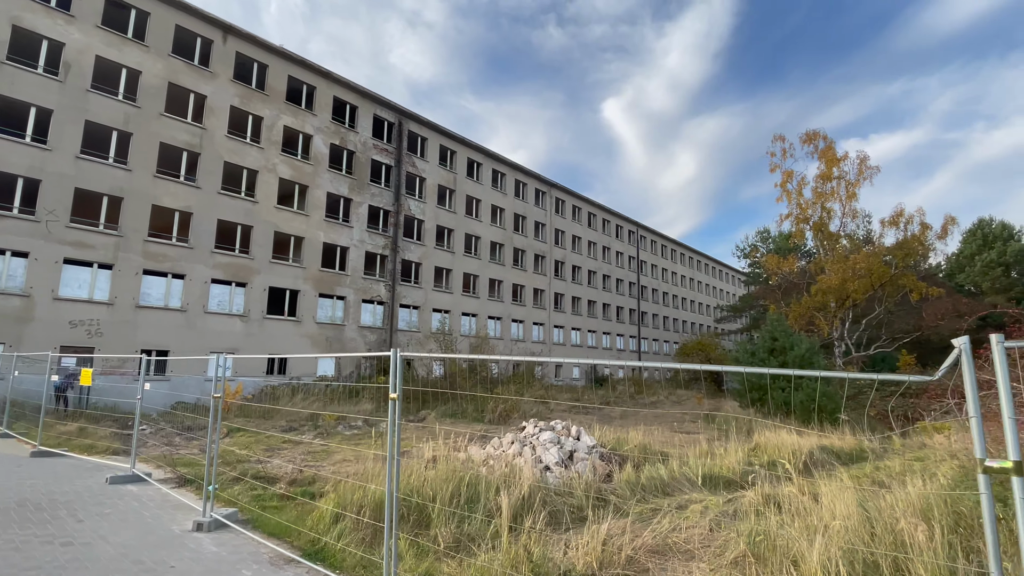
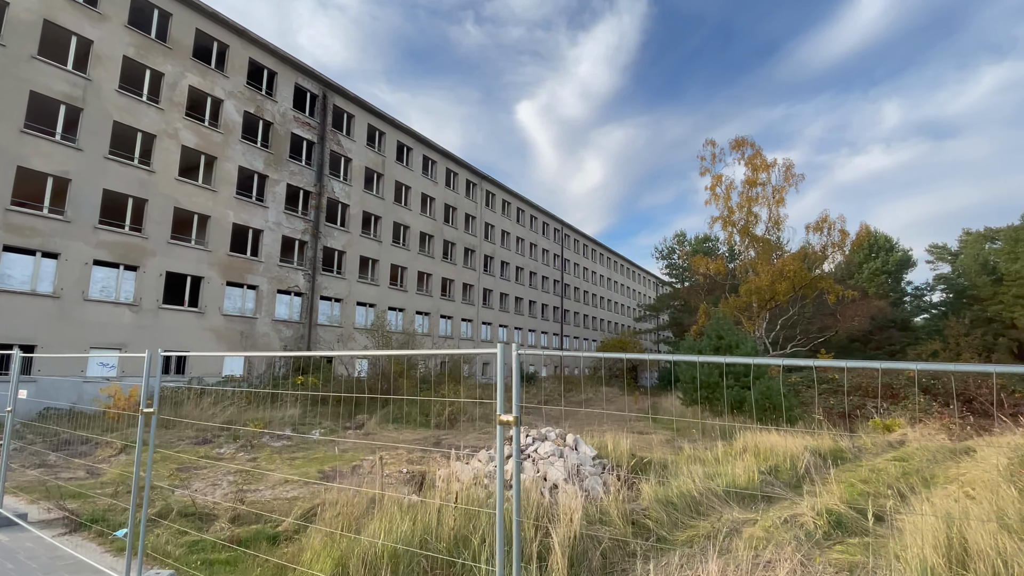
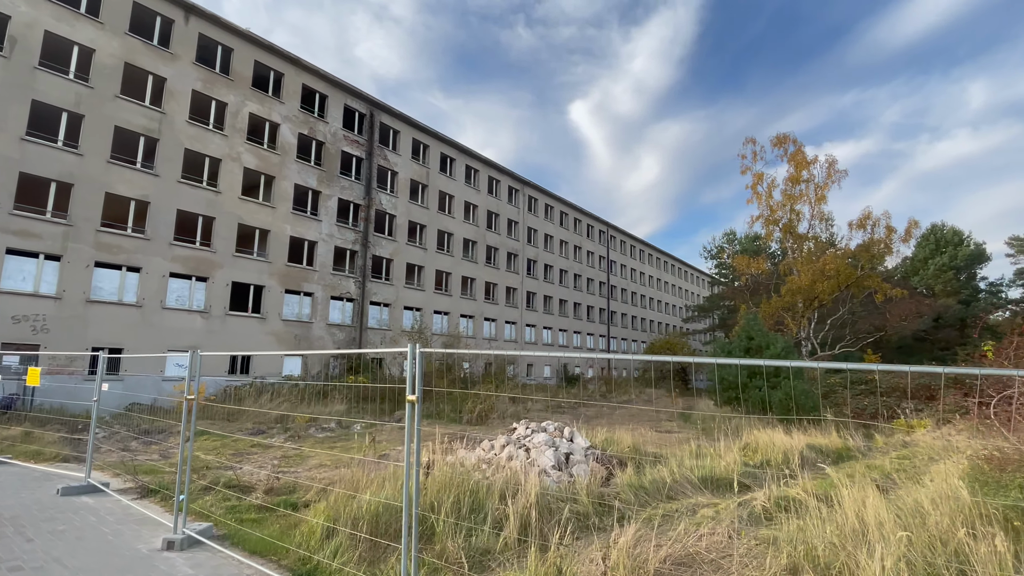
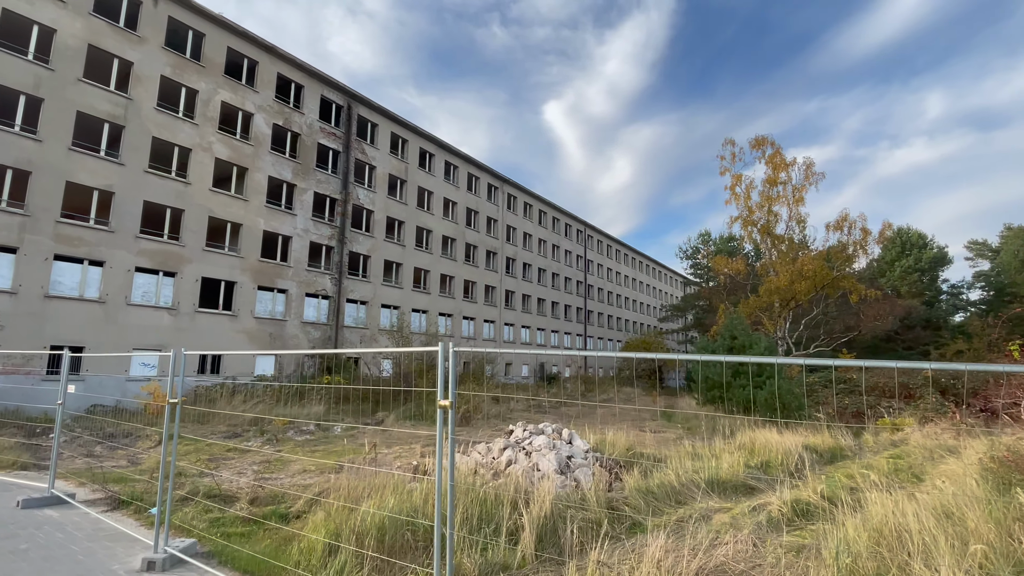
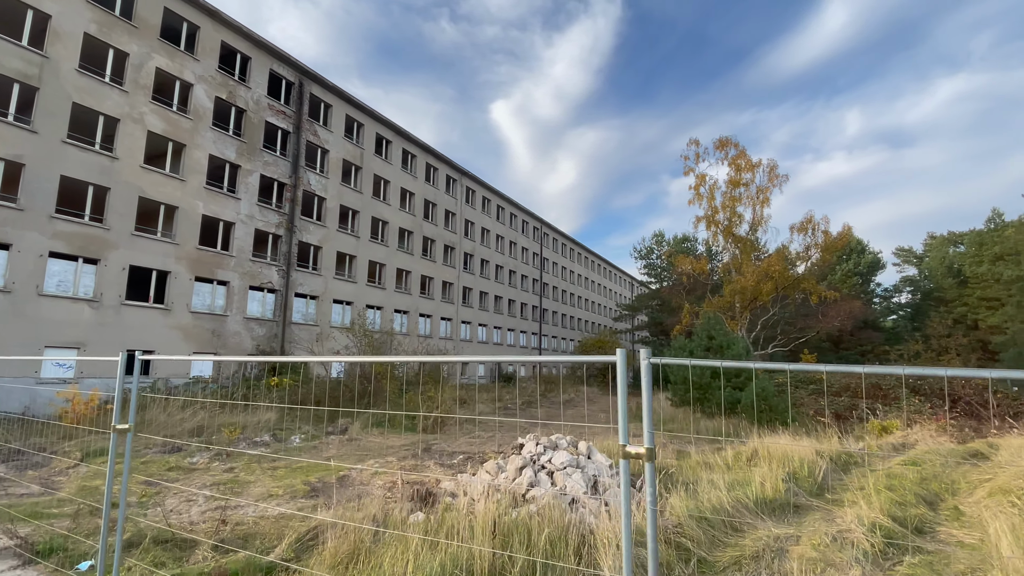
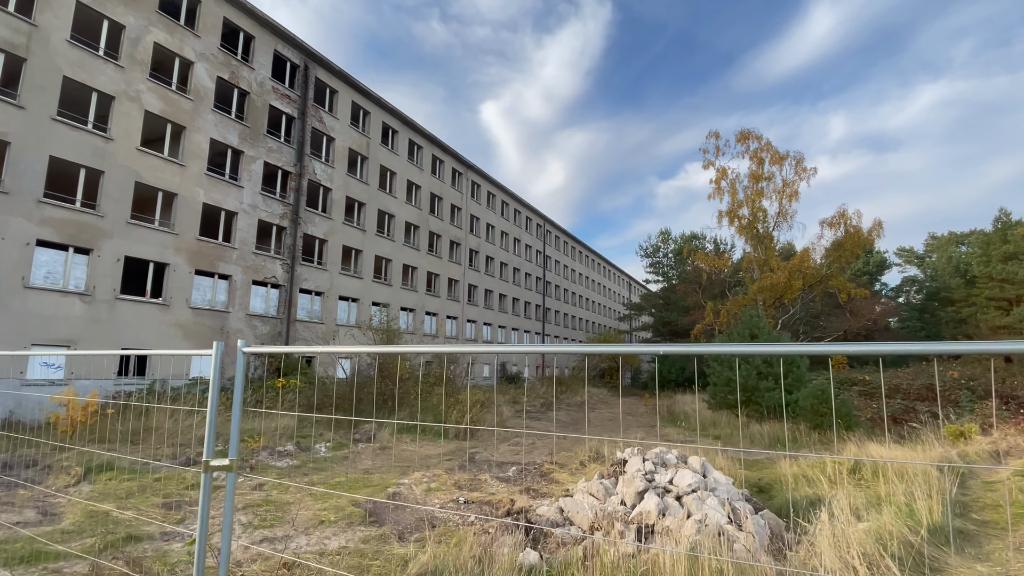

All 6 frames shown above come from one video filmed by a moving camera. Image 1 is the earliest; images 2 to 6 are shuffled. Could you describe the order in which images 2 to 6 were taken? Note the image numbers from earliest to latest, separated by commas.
3, 4, 2, 5, 6
